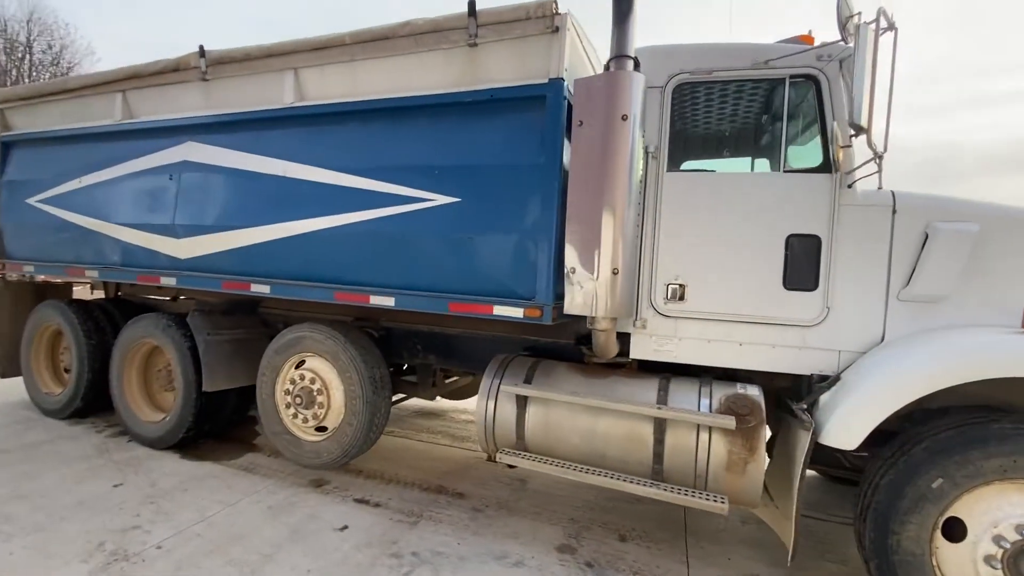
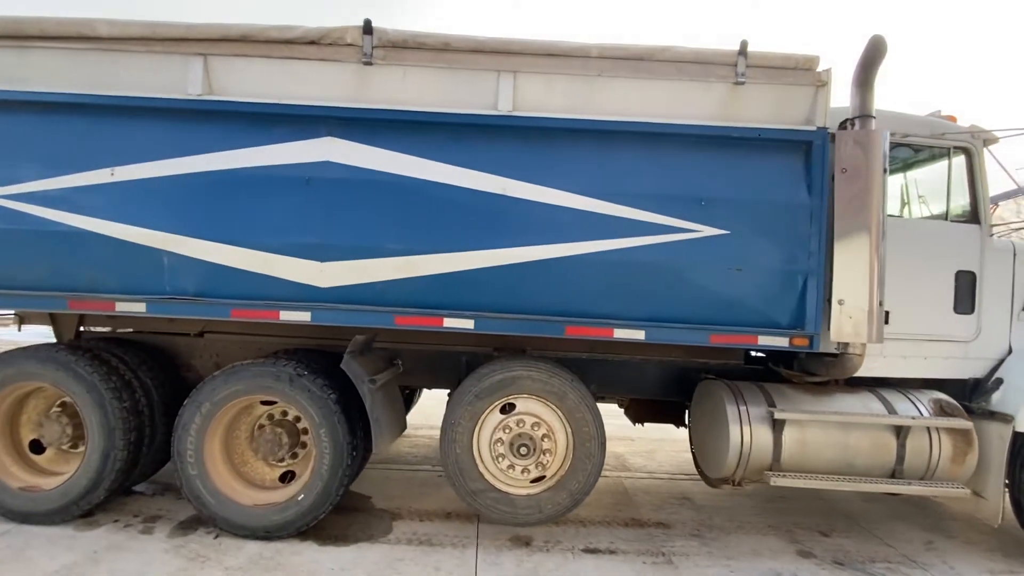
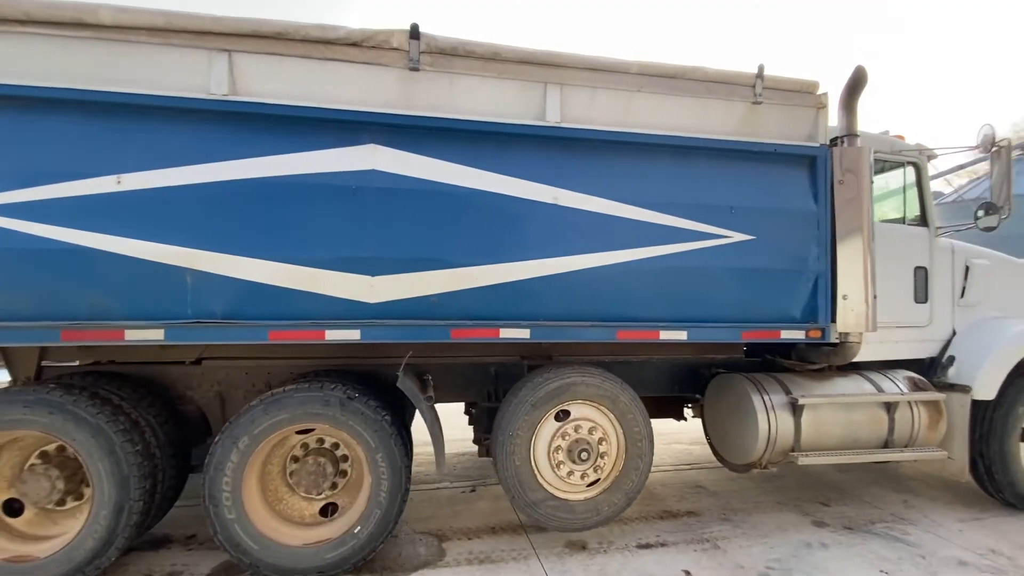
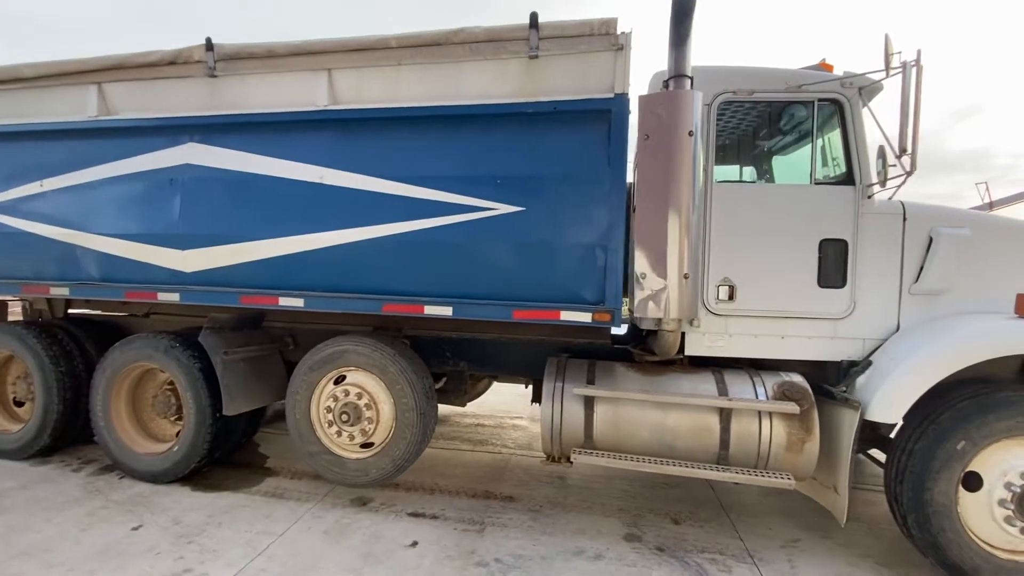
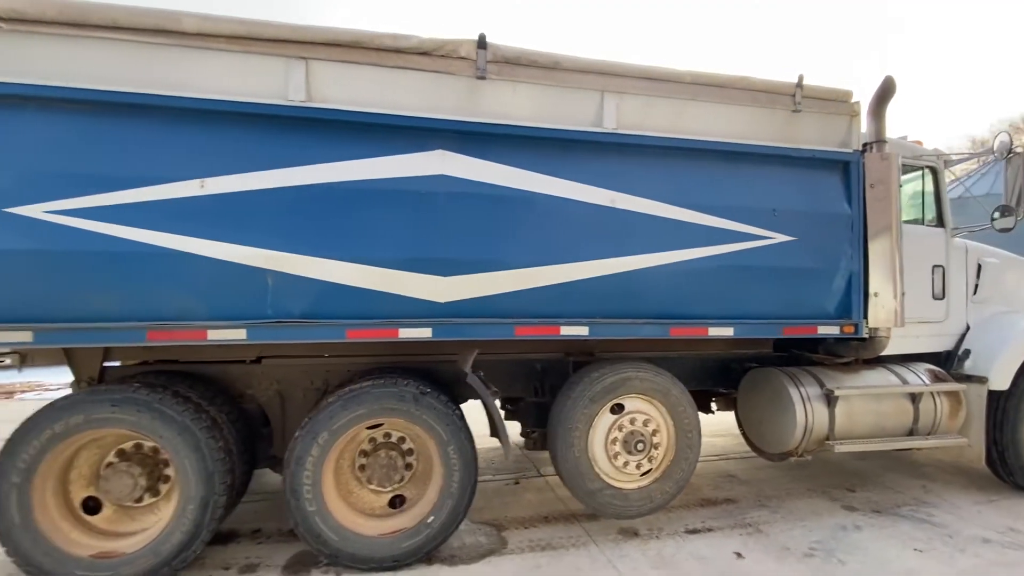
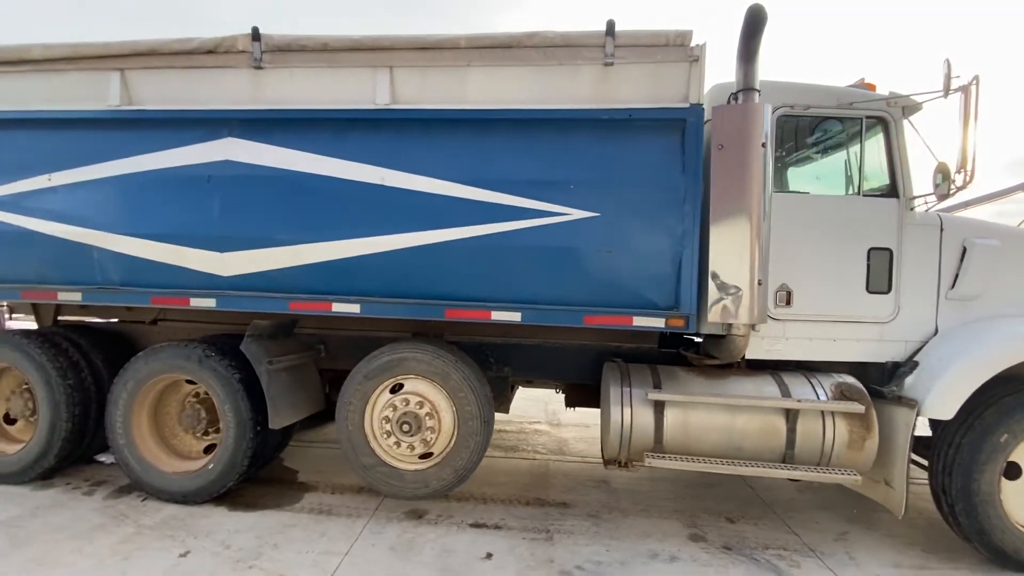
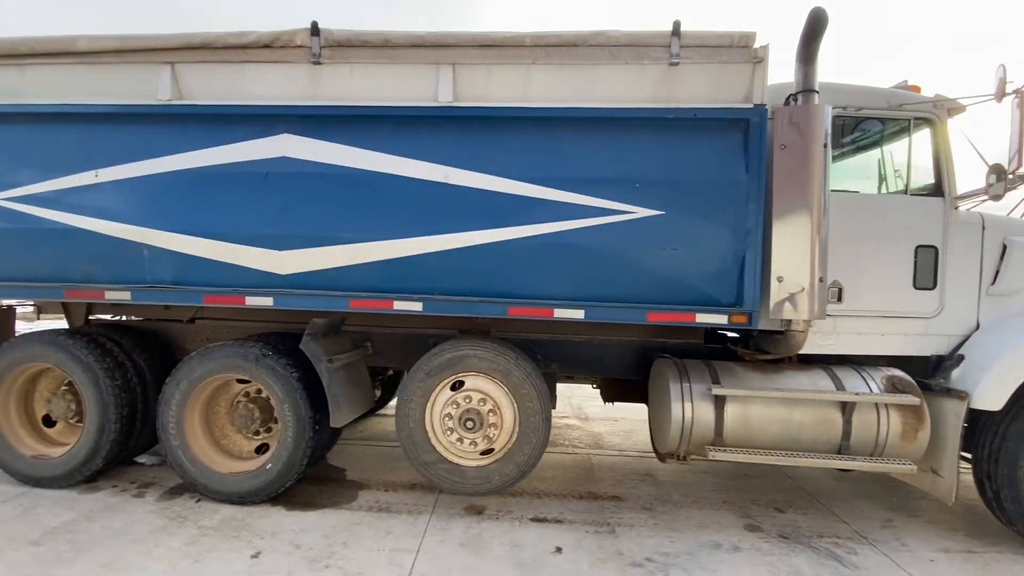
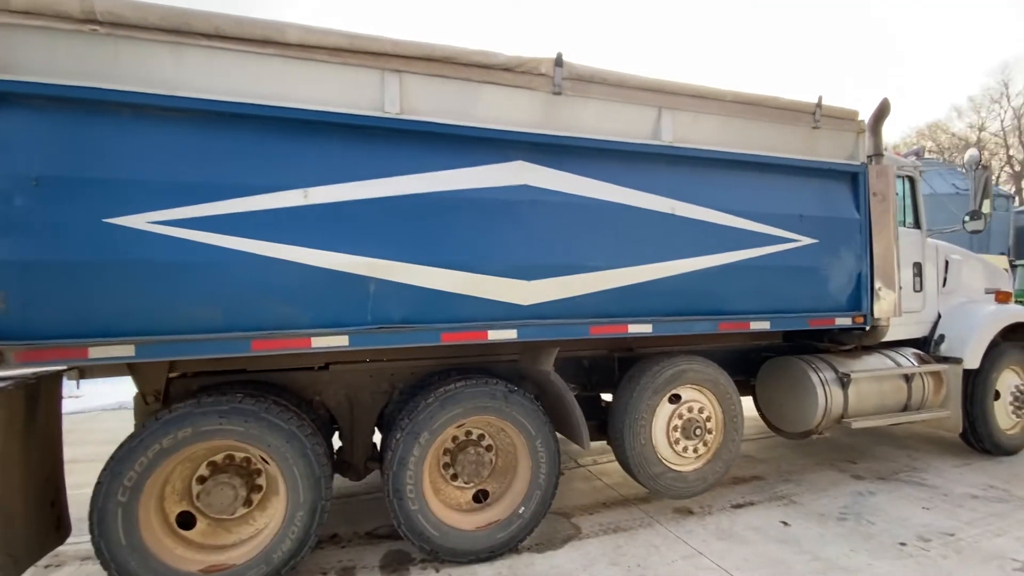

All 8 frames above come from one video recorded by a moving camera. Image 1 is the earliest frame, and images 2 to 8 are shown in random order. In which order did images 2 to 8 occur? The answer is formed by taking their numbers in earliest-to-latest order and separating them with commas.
4, 6, 7, 2, 3, 5, 8
